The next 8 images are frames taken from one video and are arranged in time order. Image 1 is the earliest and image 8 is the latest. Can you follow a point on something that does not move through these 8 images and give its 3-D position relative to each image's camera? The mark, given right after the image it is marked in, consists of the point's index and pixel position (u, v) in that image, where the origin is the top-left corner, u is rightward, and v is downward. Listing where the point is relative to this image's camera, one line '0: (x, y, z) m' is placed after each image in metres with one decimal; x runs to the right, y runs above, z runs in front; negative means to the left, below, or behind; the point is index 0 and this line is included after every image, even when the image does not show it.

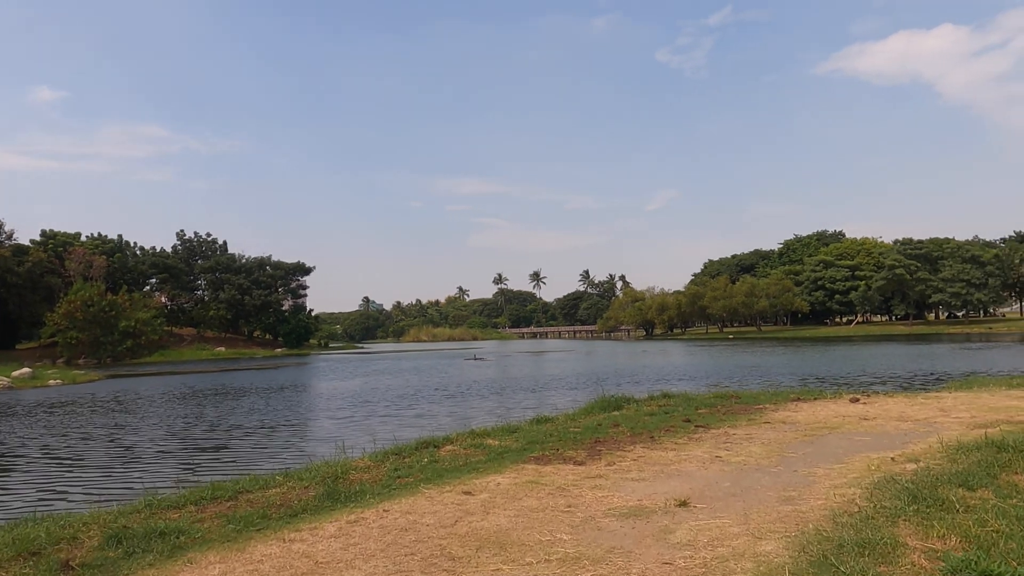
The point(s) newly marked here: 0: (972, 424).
0: (+11.3, -3.4, +18.5) m
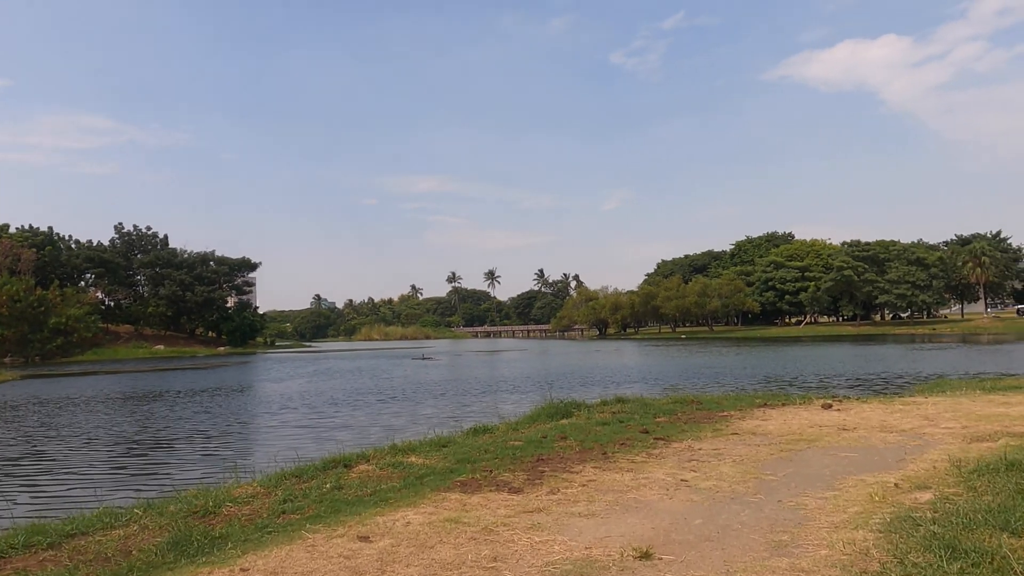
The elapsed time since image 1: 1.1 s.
0: (+9.7, -3.2, +16.1) m
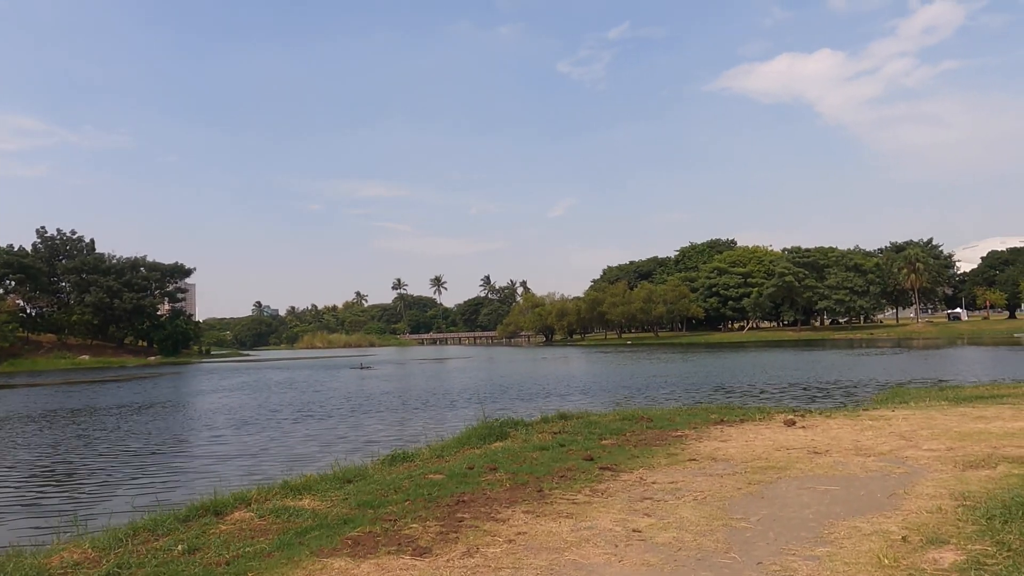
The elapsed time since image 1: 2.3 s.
0: (+8.3, -3.2, +13.9) m
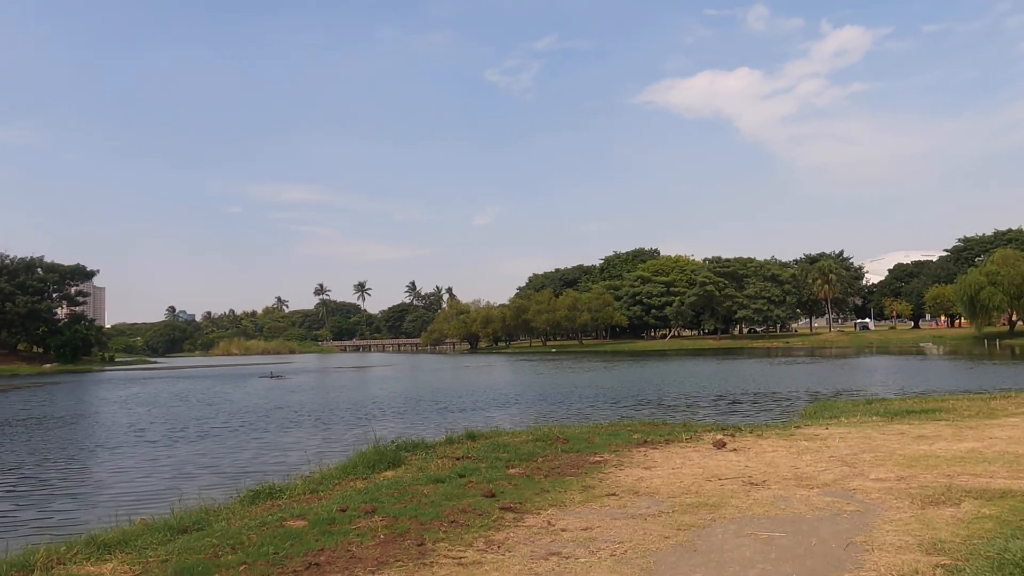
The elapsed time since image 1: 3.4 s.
0: (+6.4, -3.3, +12.0) m
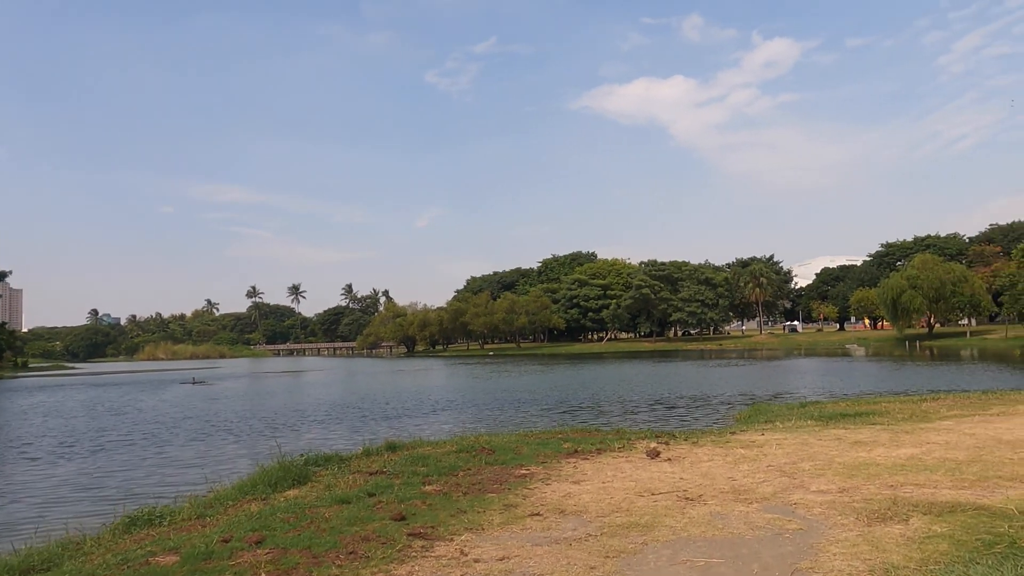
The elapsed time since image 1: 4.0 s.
0: (+5.1, -3.3, +11.0) m
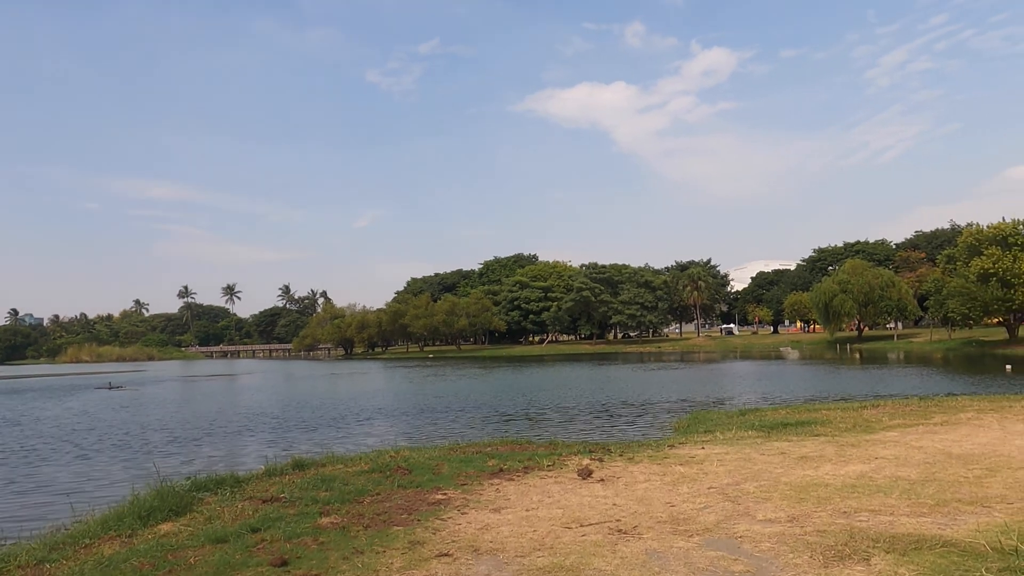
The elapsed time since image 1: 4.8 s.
0: (+3.9, -3.3, +9.6) m
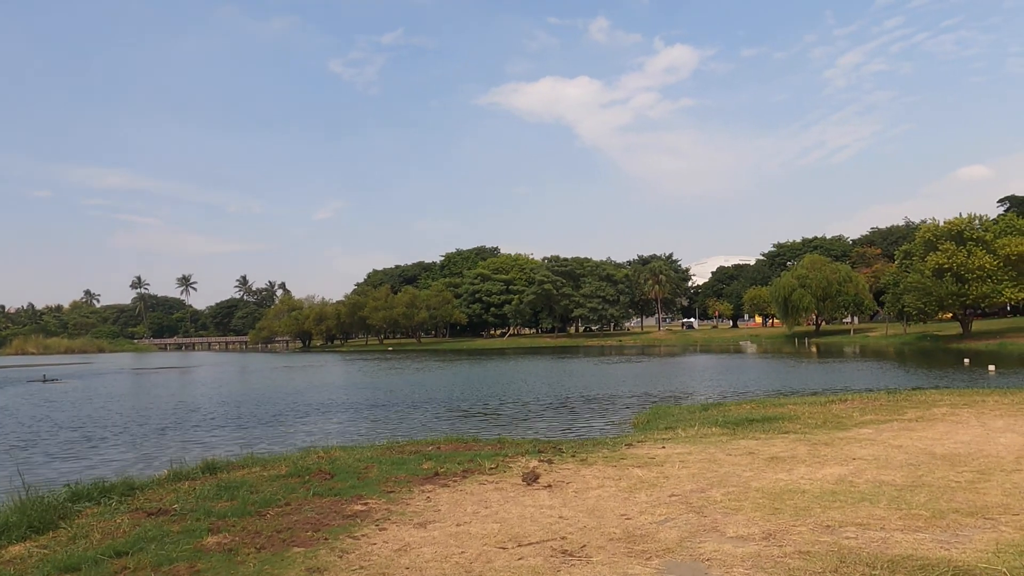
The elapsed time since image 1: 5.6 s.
0: (+3.0, -3.0, +7.8) m
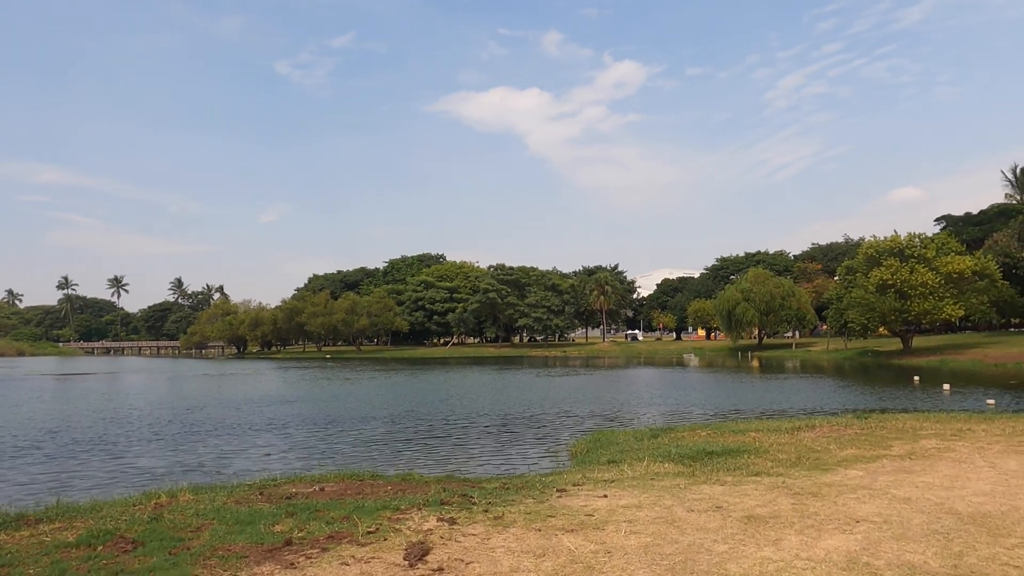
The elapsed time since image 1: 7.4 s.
0: (+1.9, -2.9, +3.9) m
